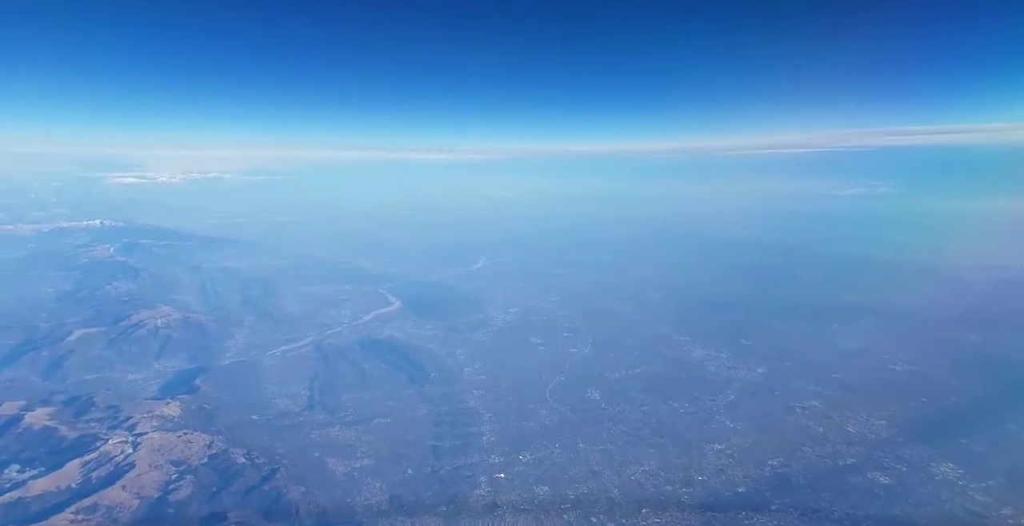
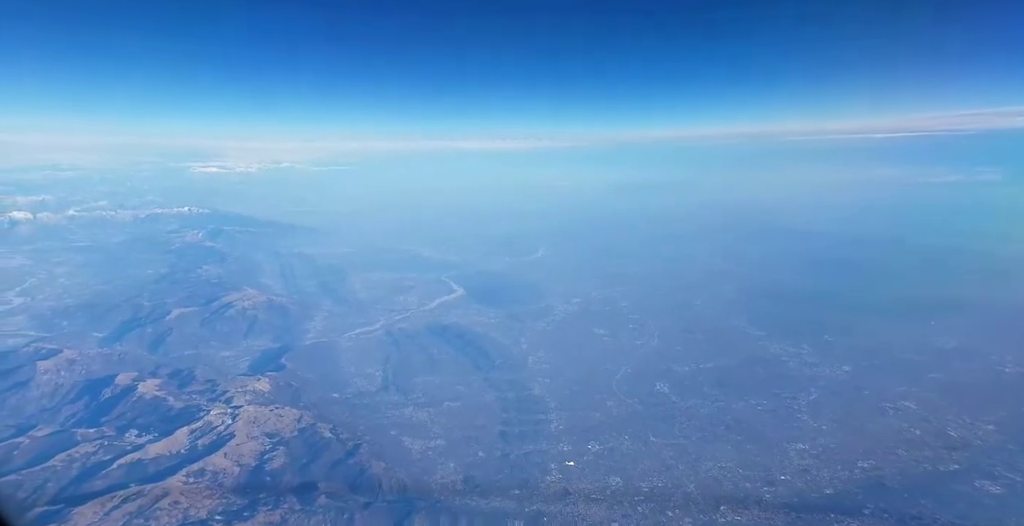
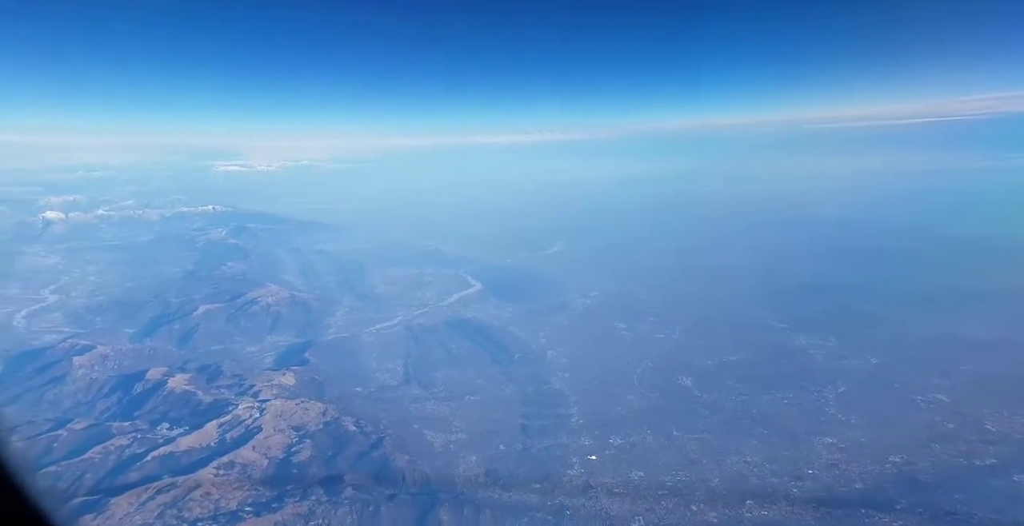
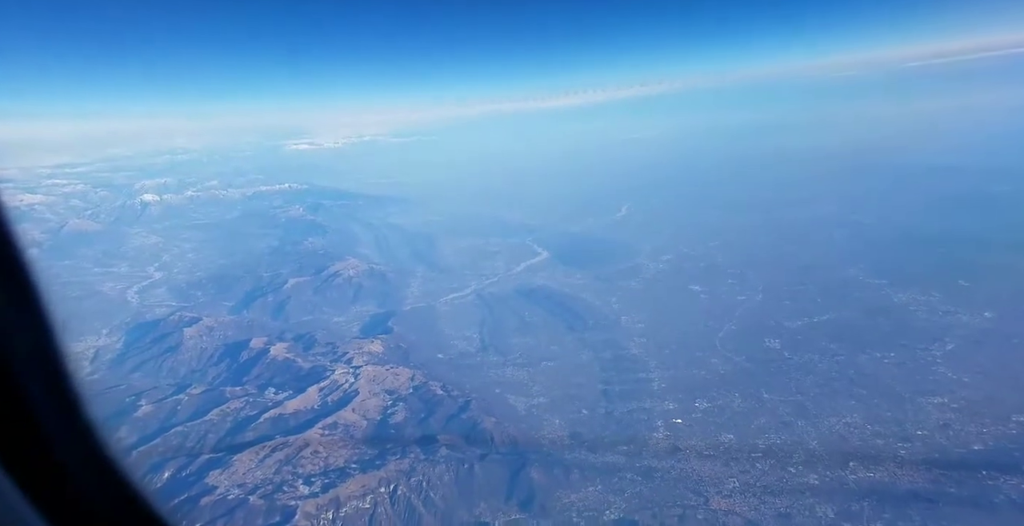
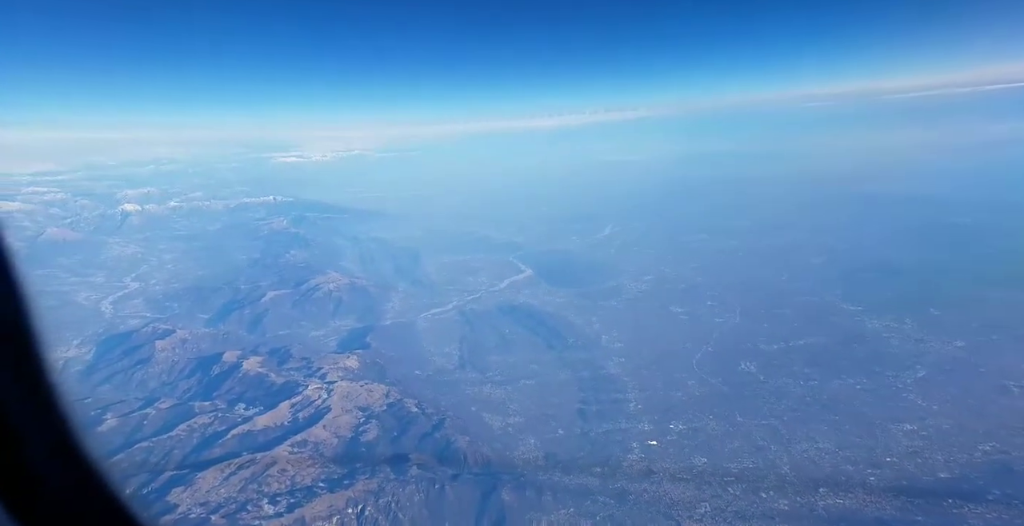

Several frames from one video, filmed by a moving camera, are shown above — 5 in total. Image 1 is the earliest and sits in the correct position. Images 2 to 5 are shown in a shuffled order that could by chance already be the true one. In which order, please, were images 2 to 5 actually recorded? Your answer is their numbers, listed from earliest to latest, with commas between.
2, 3, 5, 4
